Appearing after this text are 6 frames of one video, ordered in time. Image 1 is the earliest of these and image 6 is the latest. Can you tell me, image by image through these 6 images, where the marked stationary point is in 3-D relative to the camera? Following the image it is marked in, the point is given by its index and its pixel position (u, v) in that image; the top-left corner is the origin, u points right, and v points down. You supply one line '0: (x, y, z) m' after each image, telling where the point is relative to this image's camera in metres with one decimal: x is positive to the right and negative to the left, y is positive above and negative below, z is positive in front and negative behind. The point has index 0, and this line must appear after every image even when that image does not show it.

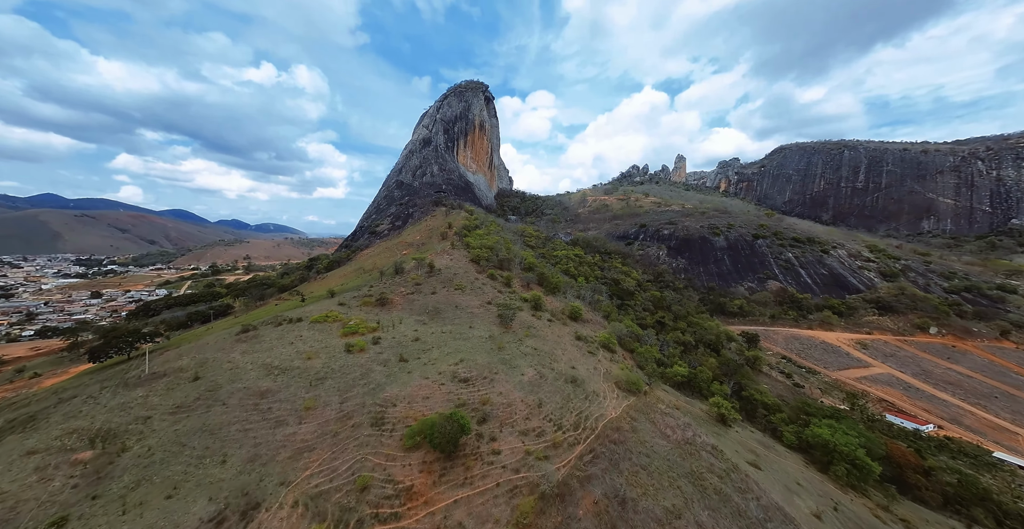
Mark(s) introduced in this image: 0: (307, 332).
0: (-12.3, -4.1, +18.9) m
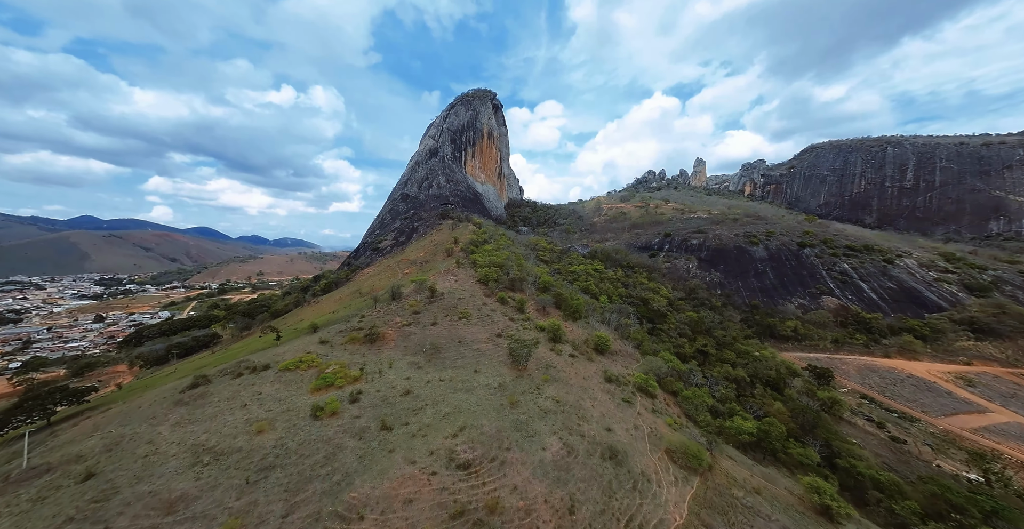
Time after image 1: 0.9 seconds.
0: (-11.5, -5.8, +15.0) m
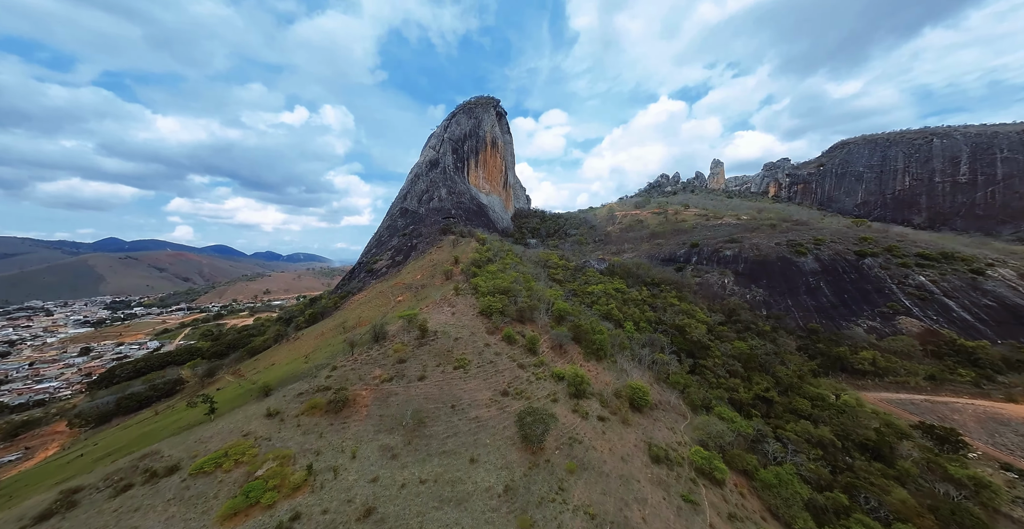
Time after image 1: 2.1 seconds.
0: (-11.1, -7.9, +10.0) m
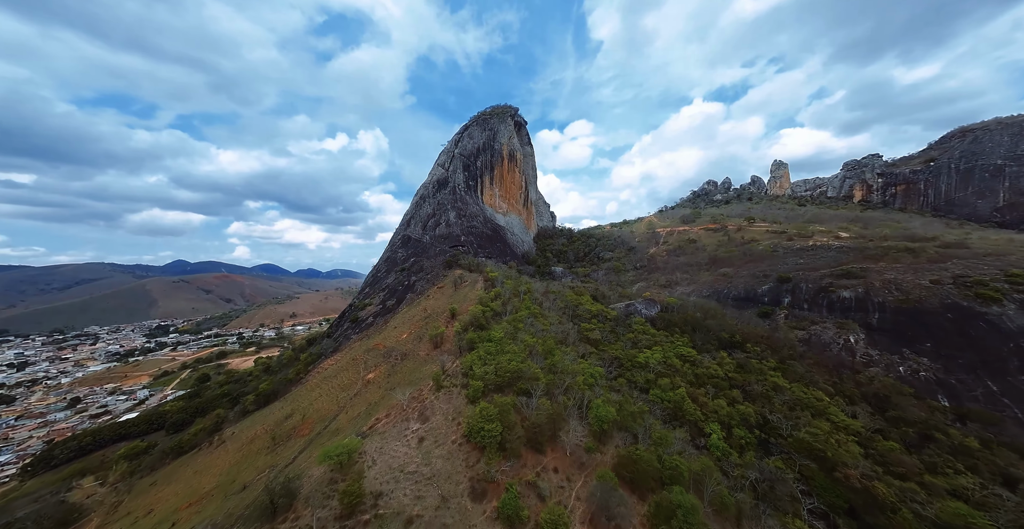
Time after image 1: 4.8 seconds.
0: (-12.0, -11.9, +0.2) m
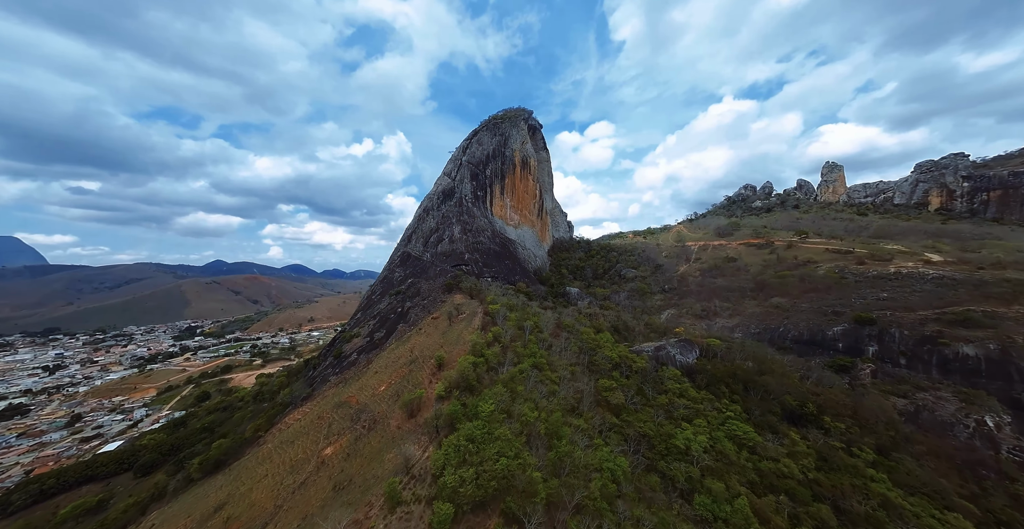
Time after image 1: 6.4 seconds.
0: (-13.8, -14.5, -4.8) m
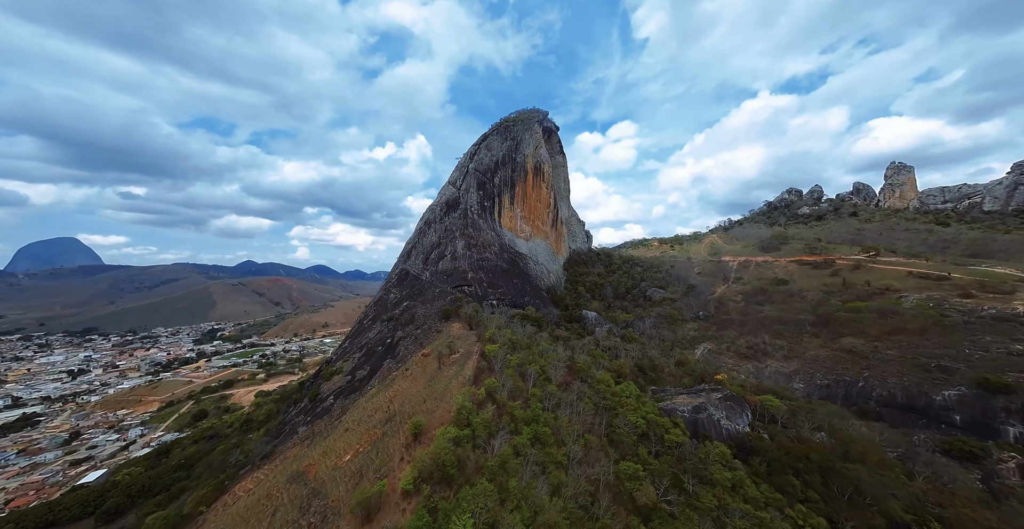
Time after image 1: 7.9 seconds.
0: (-15.8, -16.8, -9.4) m
